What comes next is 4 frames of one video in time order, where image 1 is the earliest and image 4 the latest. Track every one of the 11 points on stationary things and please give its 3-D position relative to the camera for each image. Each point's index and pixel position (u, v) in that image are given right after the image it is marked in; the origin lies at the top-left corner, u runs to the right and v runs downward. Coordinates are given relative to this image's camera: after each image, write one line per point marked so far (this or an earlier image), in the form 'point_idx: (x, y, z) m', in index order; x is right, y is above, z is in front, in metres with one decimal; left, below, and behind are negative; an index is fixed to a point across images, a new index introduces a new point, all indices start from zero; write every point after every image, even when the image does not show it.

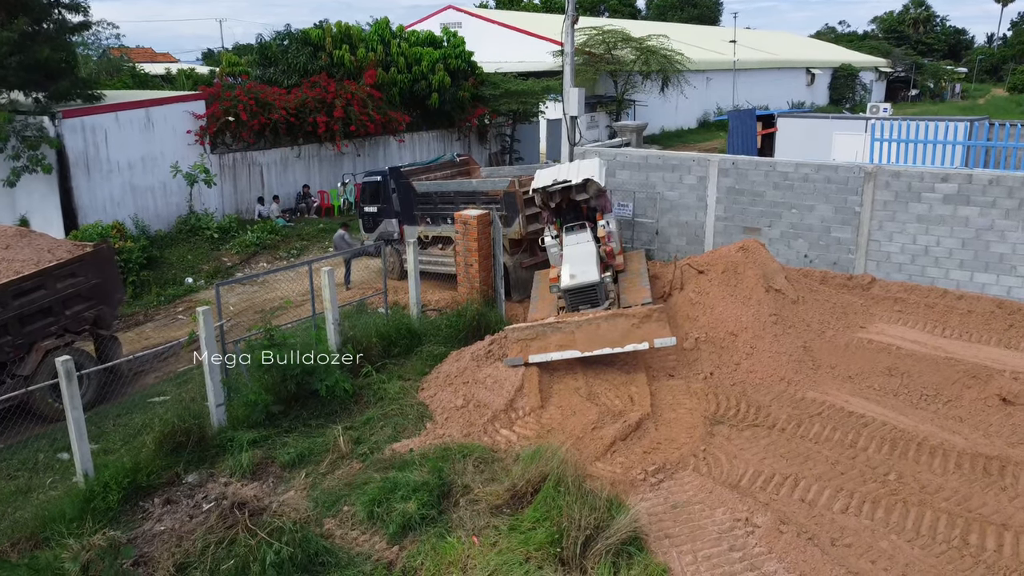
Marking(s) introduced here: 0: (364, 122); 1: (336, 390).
0: (-3.5, +4.0, +18.0) m
1: (-1.8, -1.0, +7.8) m
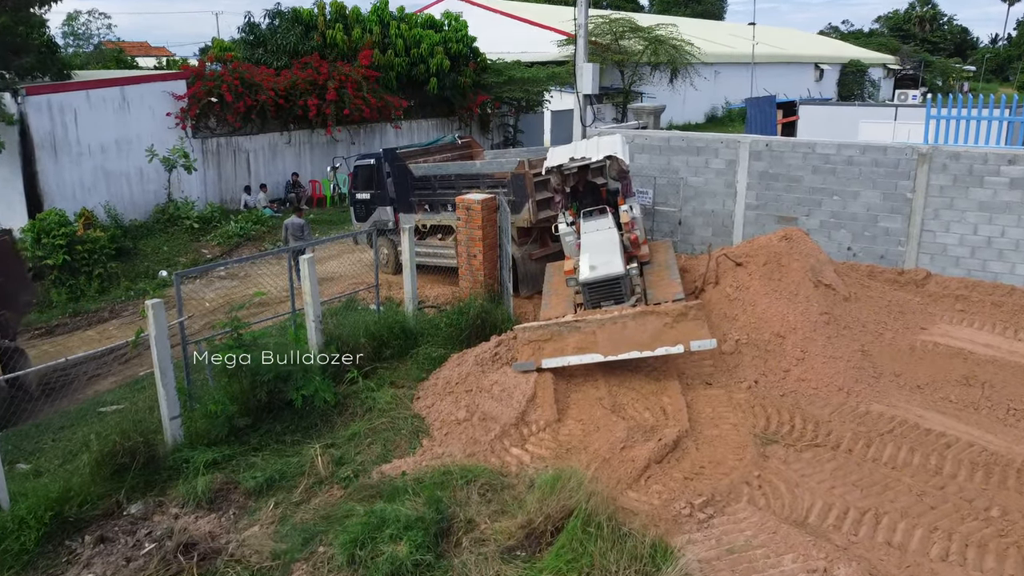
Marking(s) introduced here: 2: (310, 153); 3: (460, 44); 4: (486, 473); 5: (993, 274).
0: (-3.4, +4.0, +16.8) m
1: (-1.7, -1.0, +6.6) m
2: (-4.5, +3.0, +16.8) m
3: (-1.3, +6.1, +19.2) m
4: (-0.2, -1.4, +5.7) m
5: (+5.7, +0.2, +8.9) m
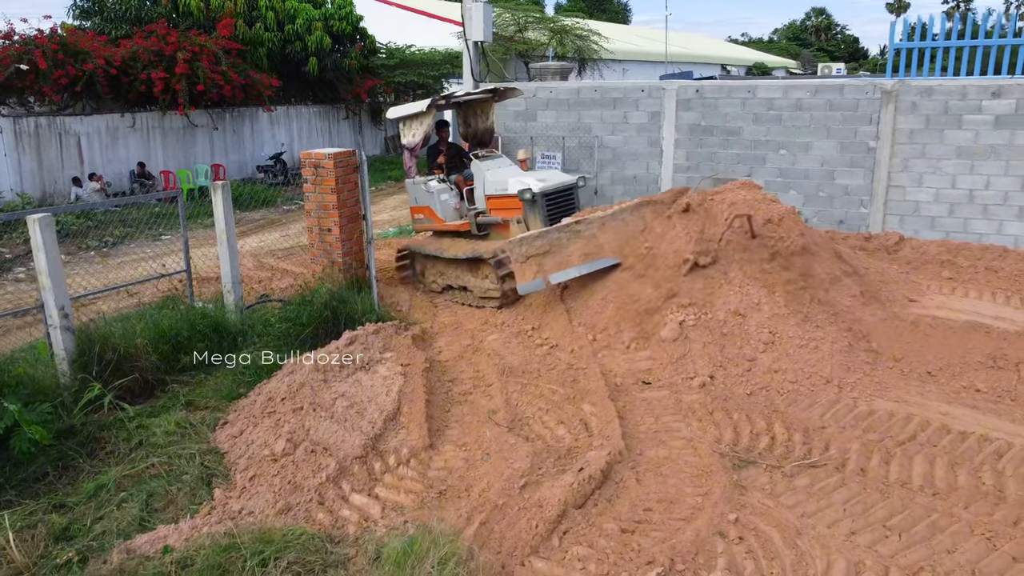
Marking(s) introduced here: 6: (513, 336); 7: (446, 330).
0: (-5.6, +3.9, +14.2) m
1: (-2.6, -0.8, +4.1) m
2: (-6.6, +2.8, +14.1) m
3: (-3.8, +6.0, +16.9) m
4: (-1.0, -1.2, +3.4) m
5: (+4.5, +0.5, +7.3) m
6: (0.0, -0.4, +5.8) m
7: (-0.5, -0.3, +6.1) m
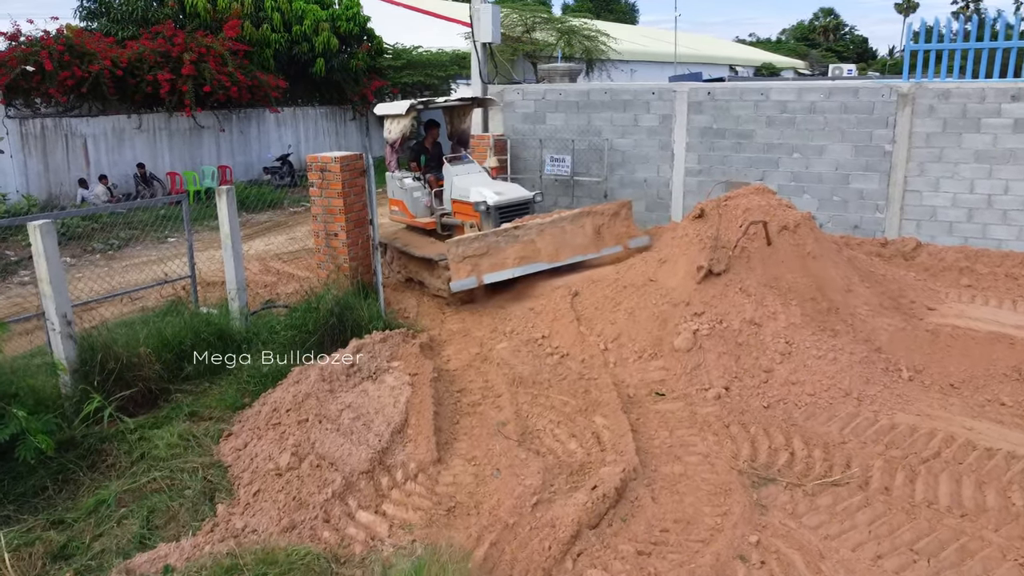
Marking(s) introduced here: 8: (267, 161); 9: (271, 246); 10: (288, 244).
0: (-5.4, +3.8, +14.1) m
1: (-2.6, -0.9, +4.0) m
2: (-6.4, +2.8, +14.0) m
3: (-3.6, +5.9, +16.8) m
4: (-0.9, -1.2, +3.3) m
5: (+4.6, +0.4, +7.1) m
6: (+0.1, -0.4, +5.7) m
7: (-0.5, -0.4, +6.0) m
8: (-5.0, +2.6, +15.4) m
9: (-3.3, +0.6, +10.2) m
10: (-3.1, +0.6, +10.3) m
